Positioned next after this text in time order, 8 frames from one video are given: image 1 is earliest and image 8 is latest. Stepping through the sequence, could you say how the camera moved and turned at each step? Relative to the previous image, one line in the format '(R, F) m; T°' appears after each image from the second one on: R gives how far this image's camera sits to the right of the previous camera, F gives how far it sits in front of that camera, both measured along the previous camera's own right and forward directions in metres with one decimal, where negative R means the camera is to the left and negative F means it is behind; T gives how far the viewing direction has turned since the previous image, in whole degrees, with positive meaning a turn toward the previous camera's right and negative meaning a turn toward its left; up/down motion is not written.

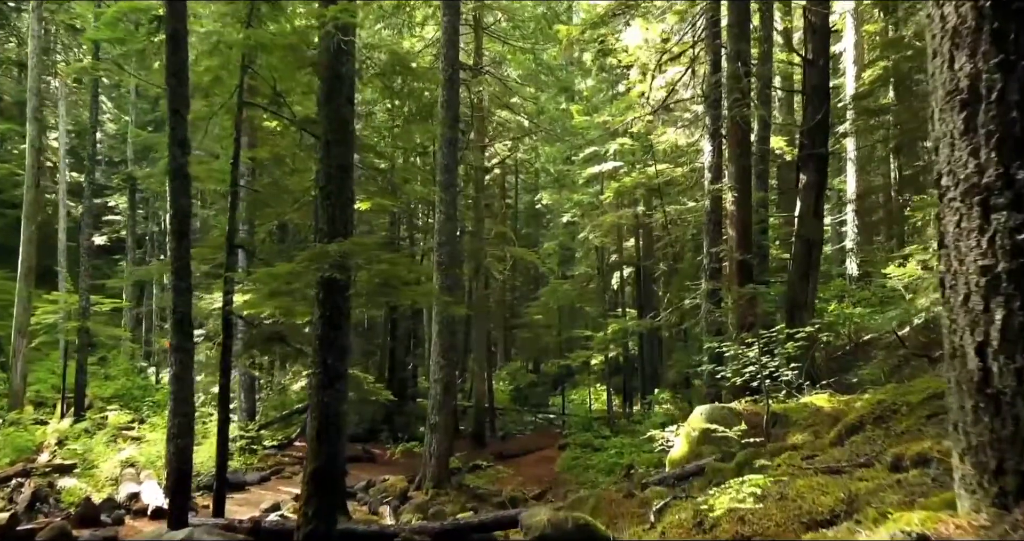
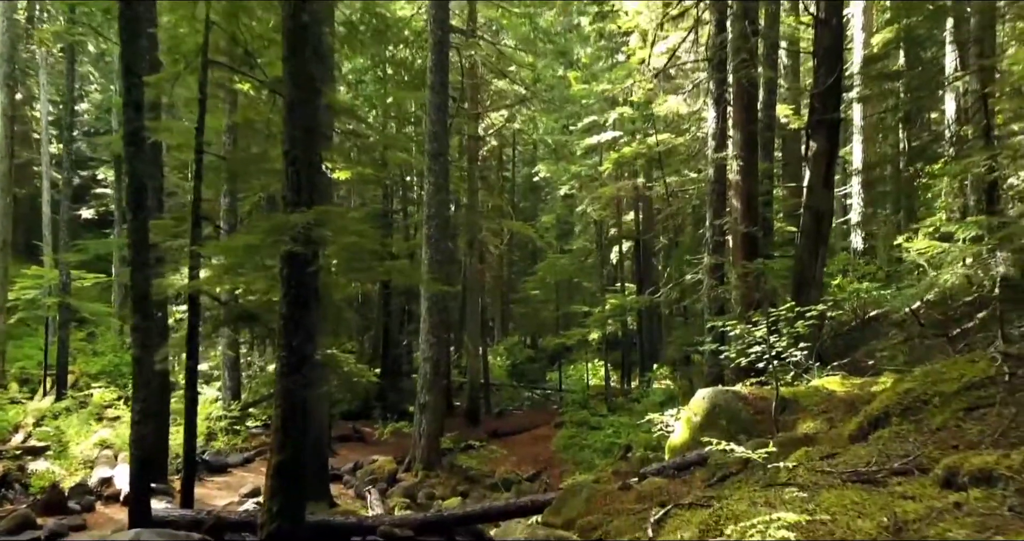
(+0.1, +0.6) m; 0°
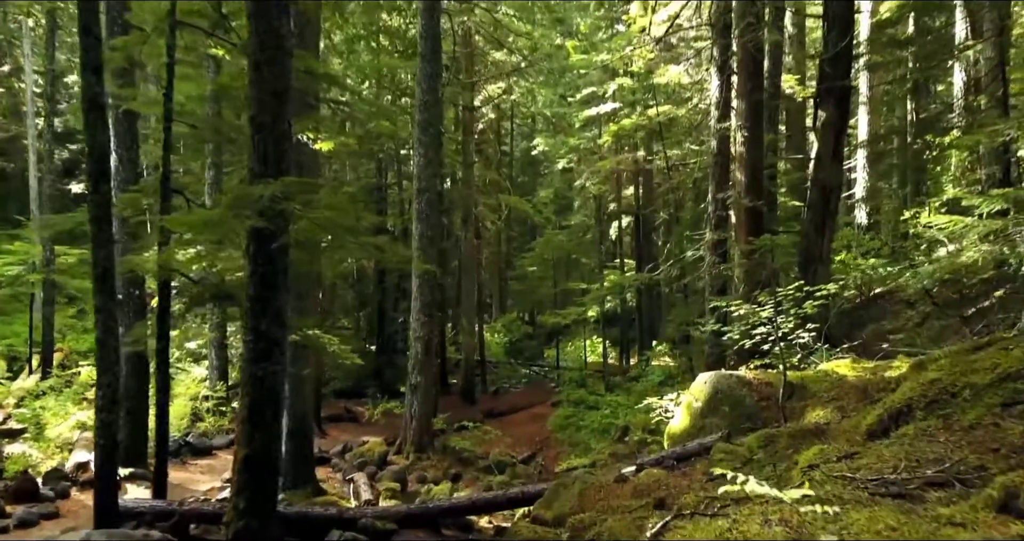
(+0.1, +0.5) m; 0°
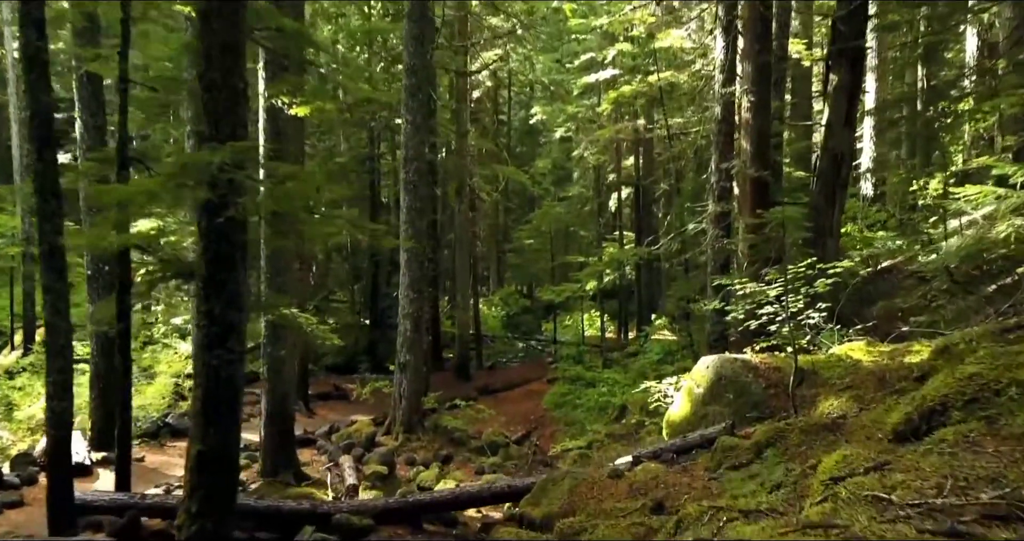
(+0.1, +0.6) m; 0°
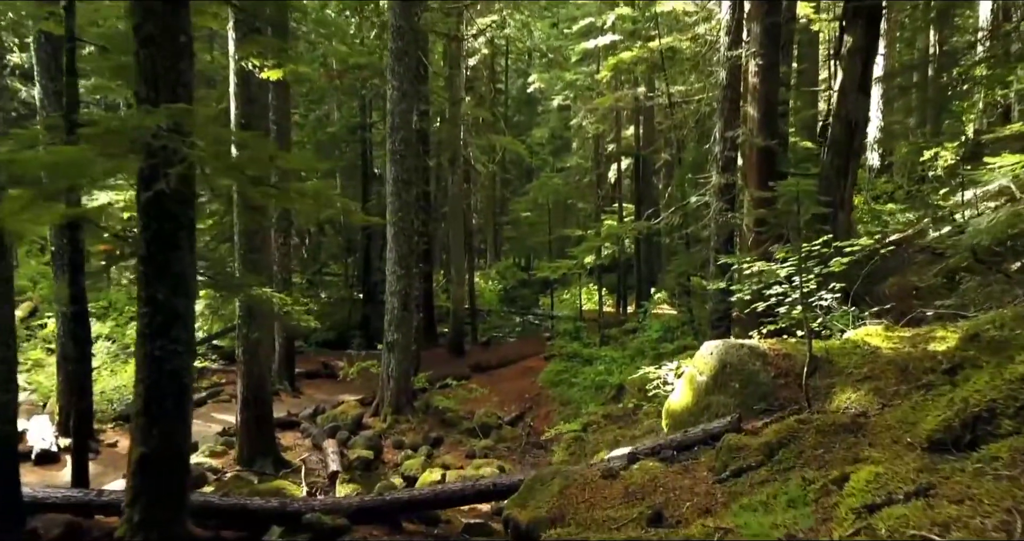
(+0.1, +0.6) m; 0°
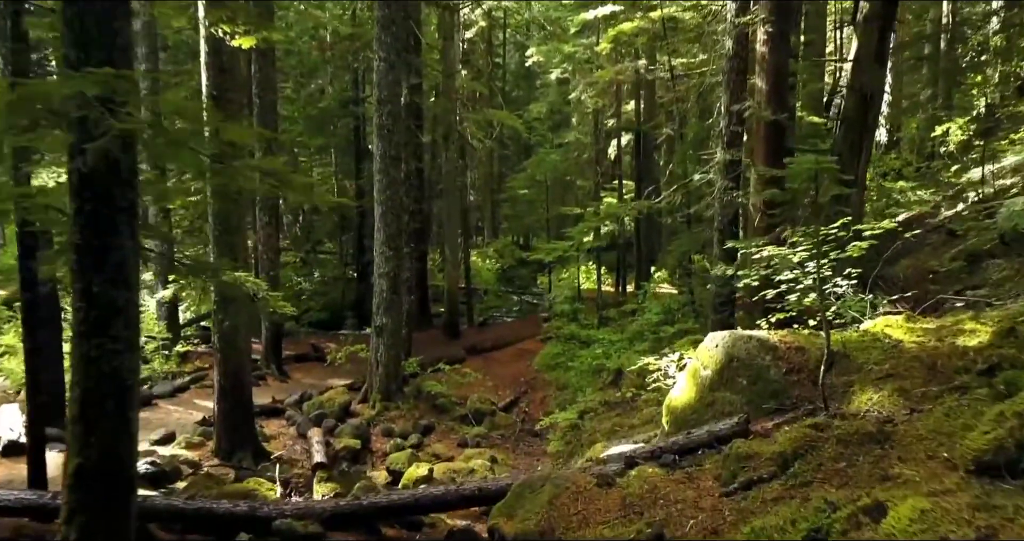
(+0.1, +0.5) m; 0°
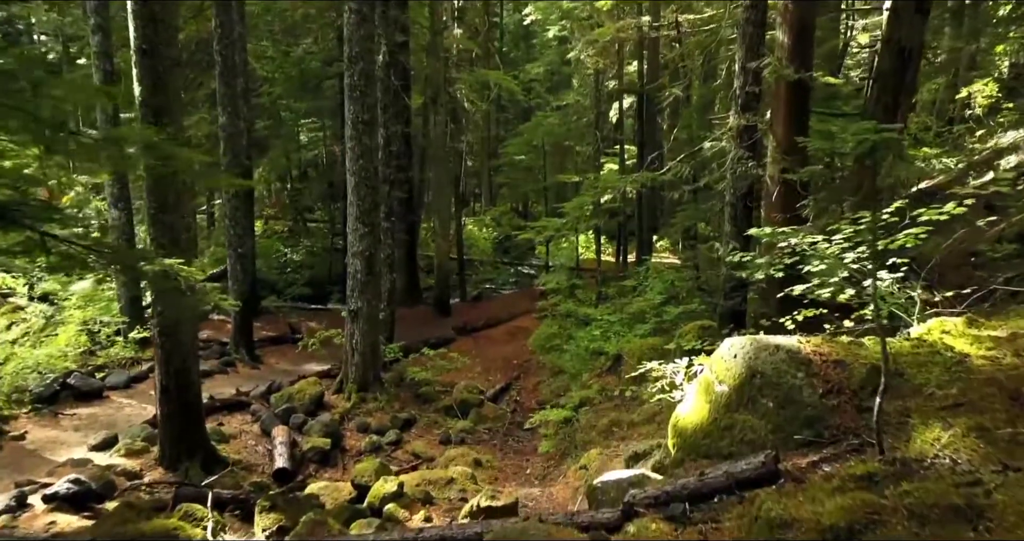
(+0.2, +1.1) m; 0°
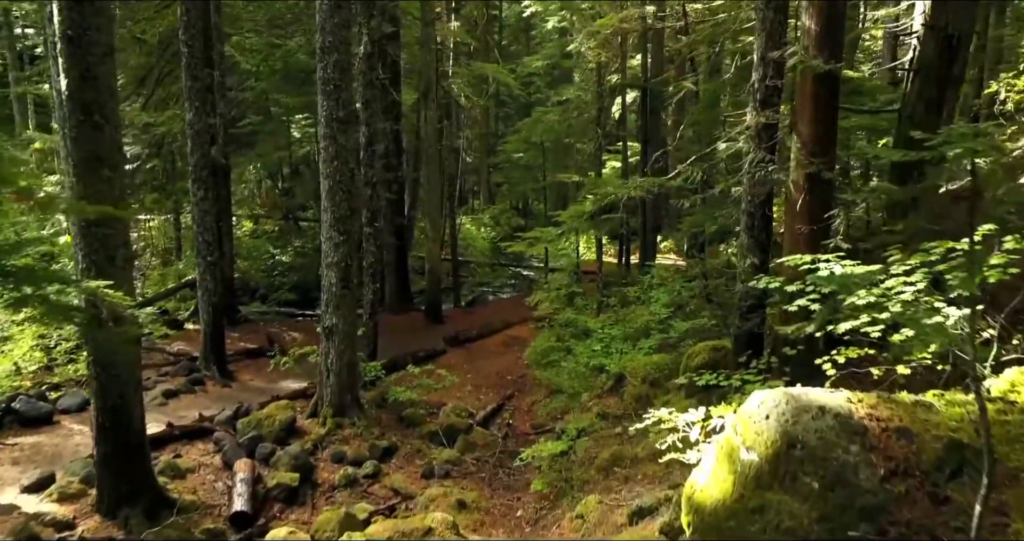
(+0.1, +1.0) m; 0°
